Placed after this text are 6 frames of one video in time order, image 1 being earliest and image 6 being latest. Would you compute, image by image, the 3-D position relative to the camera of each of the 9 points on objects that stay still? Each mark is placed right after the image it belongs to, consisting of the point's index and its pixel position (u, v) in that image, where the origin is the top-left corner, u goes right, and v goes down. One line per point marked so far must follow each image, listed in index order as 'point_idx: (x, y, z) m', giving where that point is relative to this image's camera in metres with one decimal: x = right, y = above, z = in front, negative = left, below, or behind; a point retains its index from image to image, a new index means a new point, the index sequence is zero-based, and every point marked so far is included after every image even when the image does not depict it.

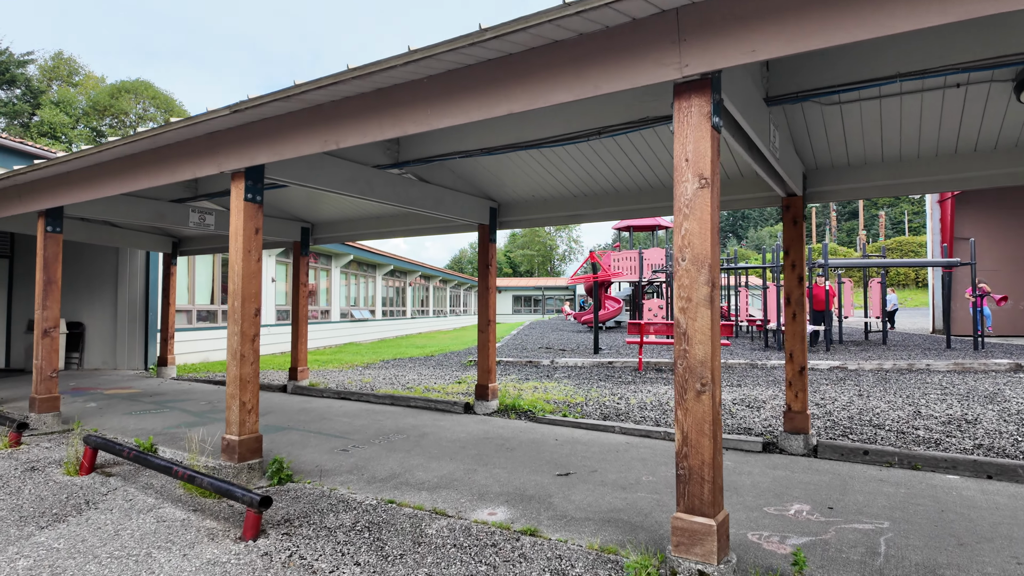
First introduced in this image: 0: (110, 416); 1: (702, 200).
0: (-3.9, -1.2, +5.6) m
1: (+0.7, +0.3, +2.2) m
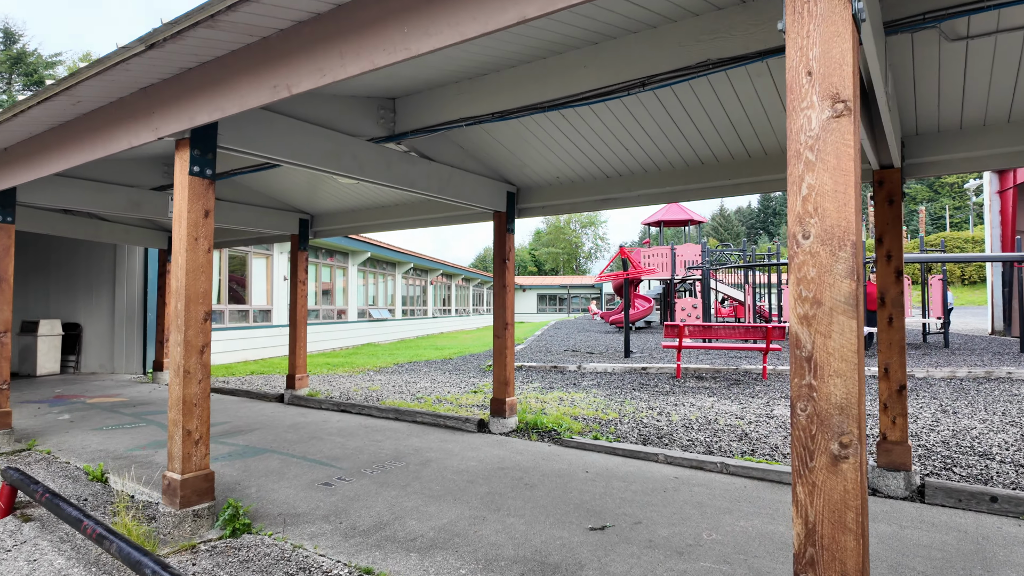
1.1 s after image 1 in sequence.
0: (-3.7, -1.2, +4.9) m
1: (+0.7, +0.3, +1.3) m
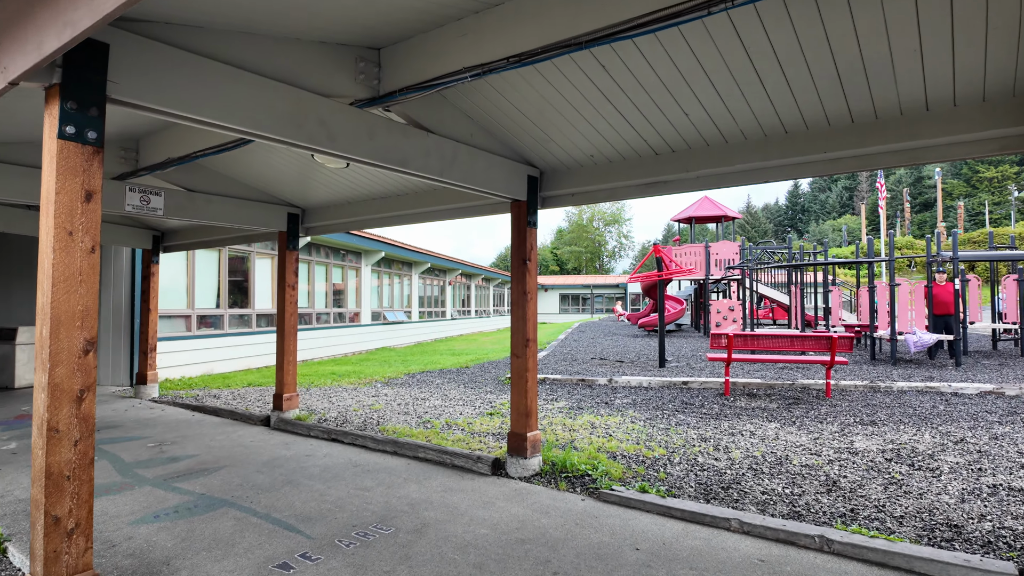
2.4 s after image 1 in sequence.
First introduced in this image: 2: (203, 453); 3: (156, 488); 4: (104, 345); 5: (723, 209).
0: (-3.5, -1.3, +4.1) m
1: (+0.8, +0.3, +0.3) m
2: (-2.4, -1.3, +4.6) m
3: (-2.3, -1.3, +3.7) m
4: (-5.7, -0.8, +8.1) m
5: (+7.2, +2.7, +19.9) m
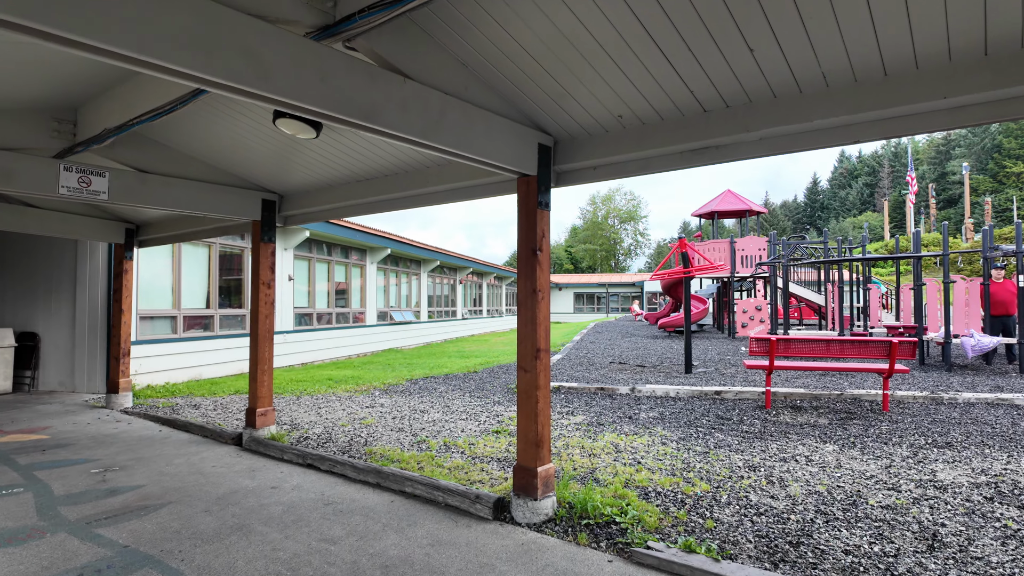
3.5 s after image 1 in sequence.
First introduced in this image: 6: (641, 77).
0: (-3.5, -1.3, +3.4) m
1: (+0.7, +0.3, -0.5) m
2: (-2.4, -1.3, +3.8) m
3: (-2.2, -1.3, +3.0) m
4: (-5.6, -0.8, +7.5) m
5: (+7.6, +2.8, +18.9) m
6: (+0.6, +1.0, +2.7) m
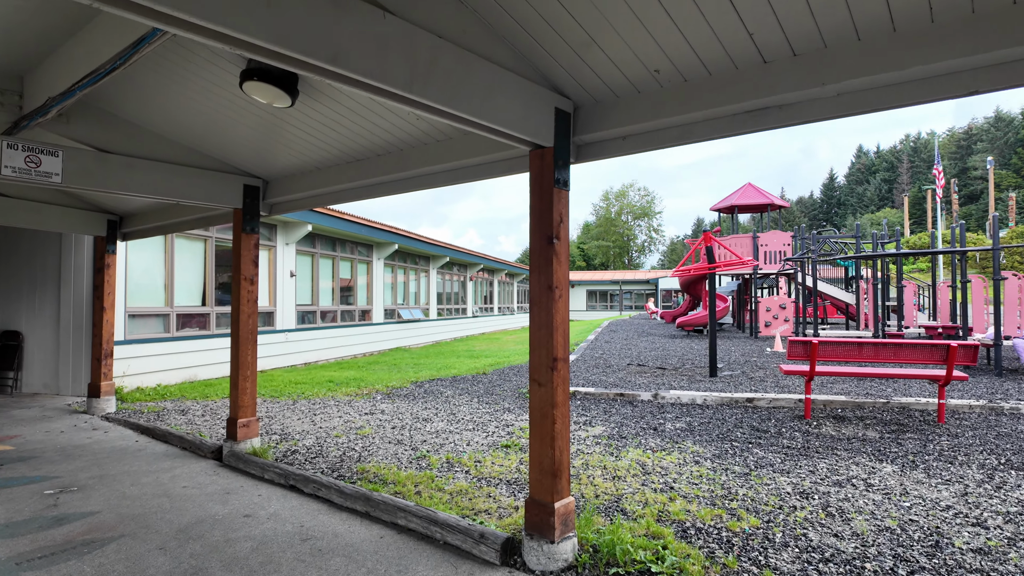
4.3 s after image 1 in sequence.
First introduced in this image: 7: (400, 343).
0: (-3.4, -1.2, +2.9) m
1: (+0.7, +0.3, -1.1) m
2: (-2.3, -1.3, +3.3) m
3: (-2.2, -1.2, +2.5) m
4: (-5.4, -0.7, +7.0) m
5: (+8.0, +2.8, +18.1) m
6: (+0.6, +1.0, +2.2) m
7: (-2.9, -1.4, +14.9) m
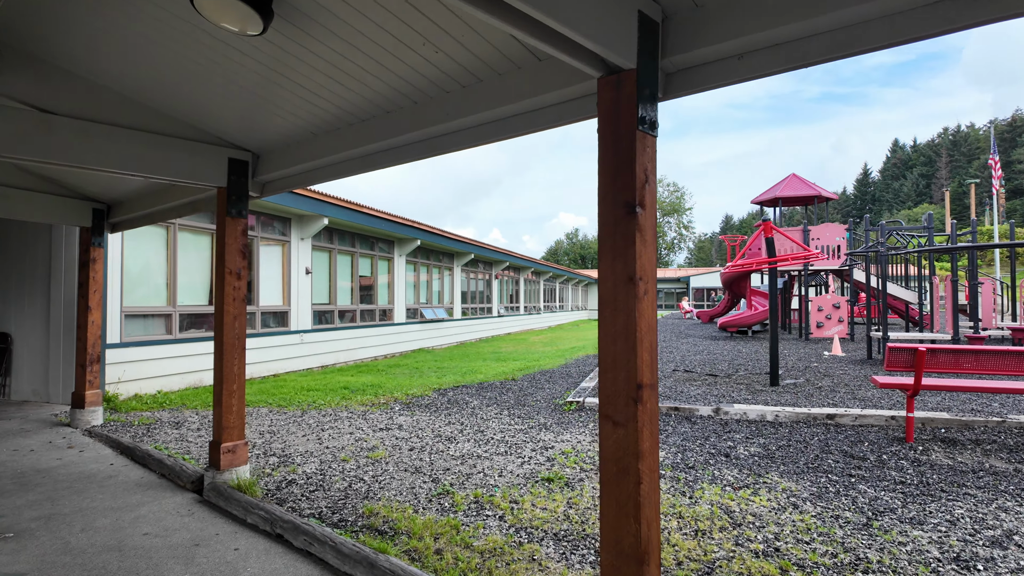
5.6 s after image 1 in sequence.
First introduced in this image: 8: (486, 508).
0: (-3.2, -1.2, +2.2) m
1: (+0.7, +0.3, -1.9) m
2: (-2.1, -1.2, +2.6) m
3: (-2.0, -1.2, +1.7) m
4: (-5.0, -0.7, +6.4) m
5: (+8.8, +2.9, +16.9) m
6: (+0.8, +1.0, +1.3) m
7: (-2.2, -1.4, +14.2) m
8: (-0.1, -1.2, +3.2) m
